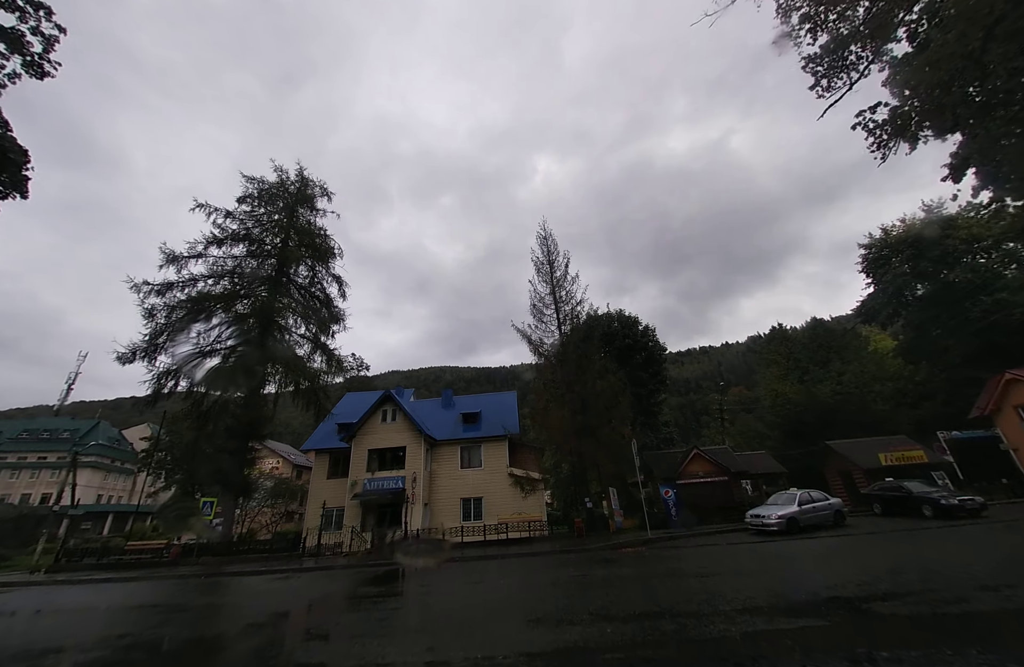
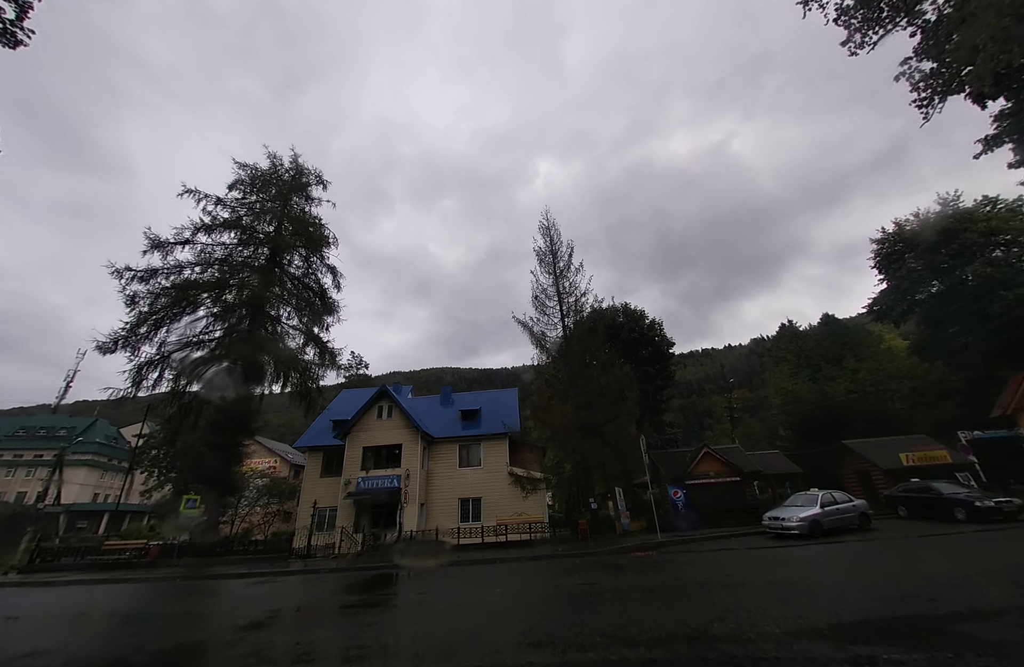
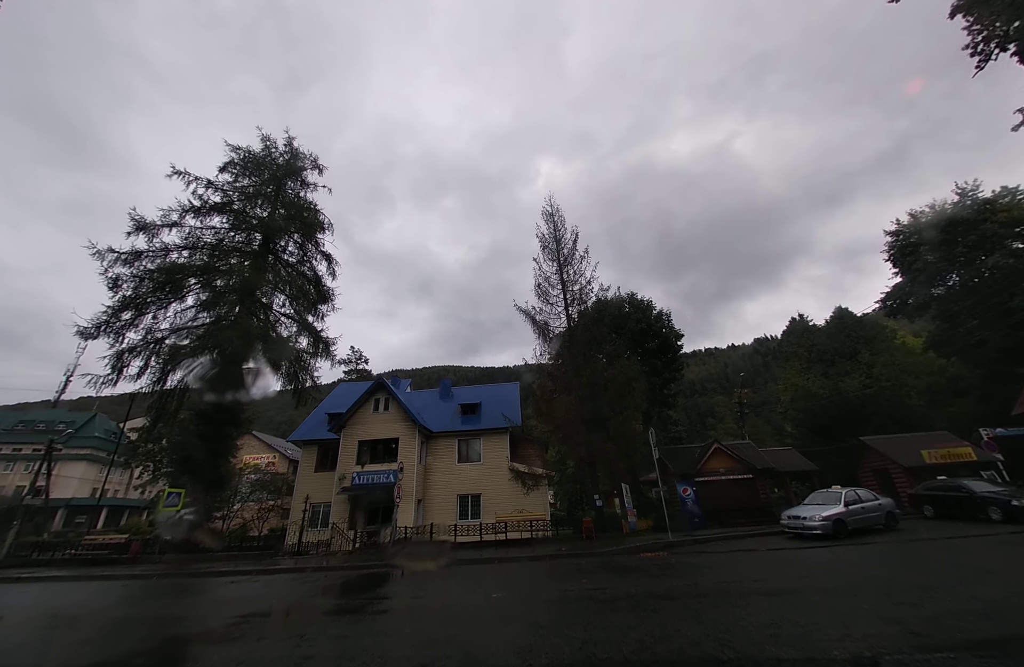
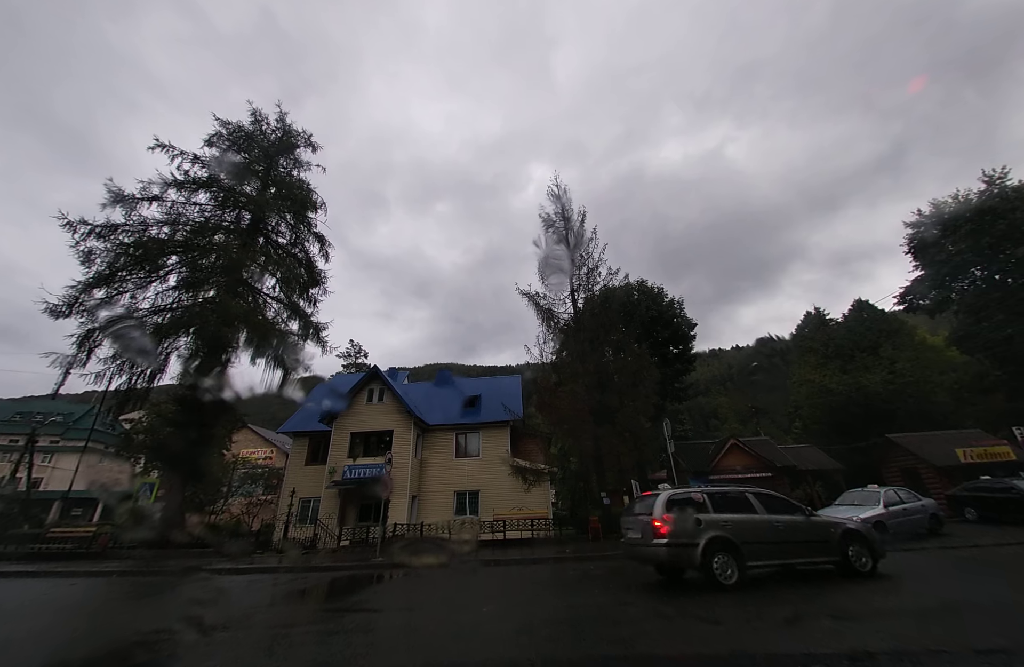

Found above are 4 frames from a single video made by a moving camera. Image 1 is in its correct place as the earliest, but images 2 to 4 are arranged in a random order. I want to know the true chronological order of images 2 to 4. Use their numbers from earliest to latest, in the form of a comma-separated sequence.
2, 3, 4
